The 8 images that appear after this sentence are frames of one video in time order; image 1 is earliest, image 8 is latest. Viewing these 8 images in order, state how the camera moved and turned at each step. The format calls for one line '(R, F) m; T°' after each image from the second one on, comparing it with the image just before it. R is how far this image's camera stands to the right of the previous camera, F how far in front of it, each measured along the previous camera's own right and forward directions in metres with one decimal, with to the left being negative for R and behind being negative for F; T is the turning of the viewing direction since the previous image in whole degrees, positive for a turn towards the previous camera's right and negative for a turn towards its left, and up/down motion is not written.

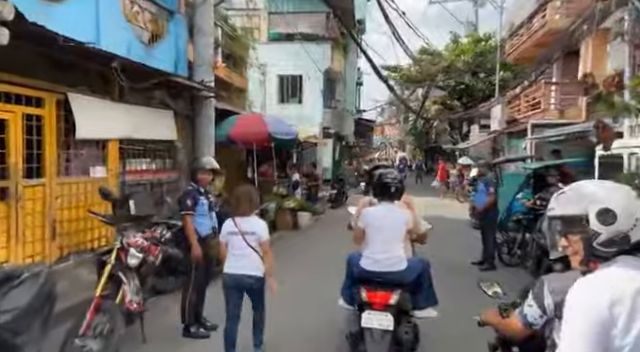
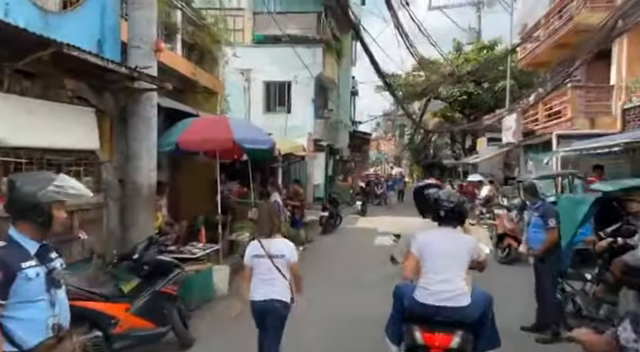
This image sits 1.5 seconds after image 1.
(+0.2, +2.4) m; +1°
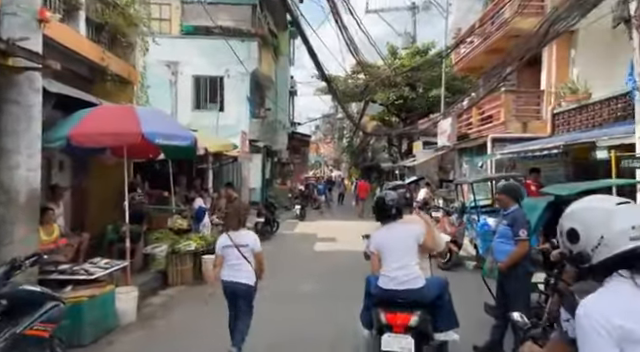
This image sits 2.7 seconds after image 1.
(+0.1, +1.0) m; +7°
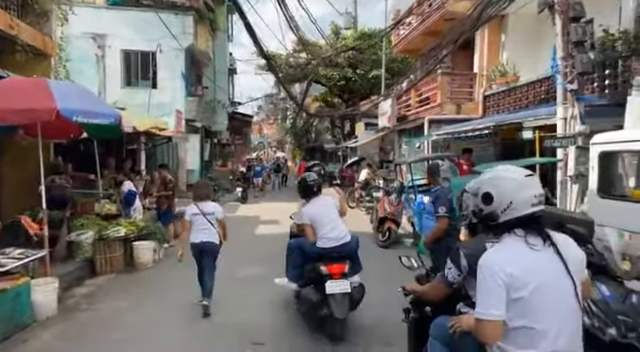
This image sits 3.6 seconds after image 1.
(+0.2, +0.1) m; +6°
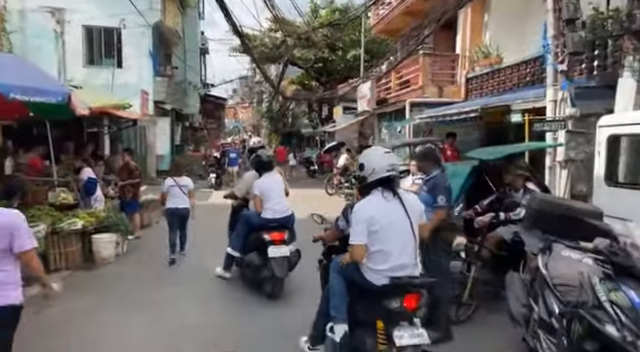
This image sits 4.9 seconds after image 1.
(0.0, +0.6) m; +3°
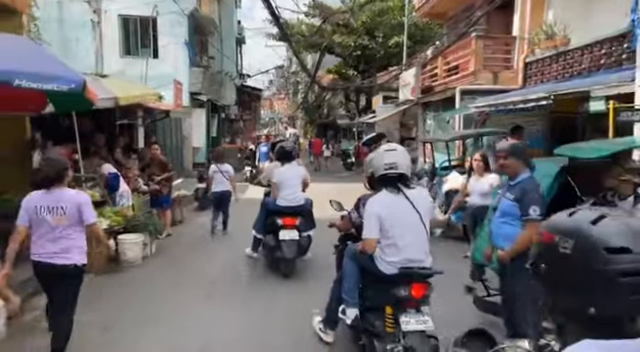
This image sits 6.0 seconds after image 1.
(-0.2, +1.0) m; -4°
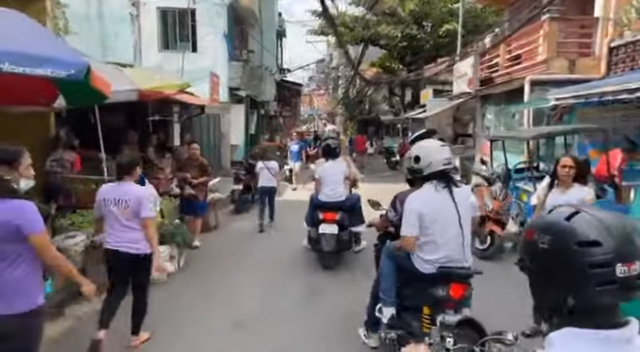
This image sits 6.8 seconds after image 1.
(-0.2, +1.3) m; -4°
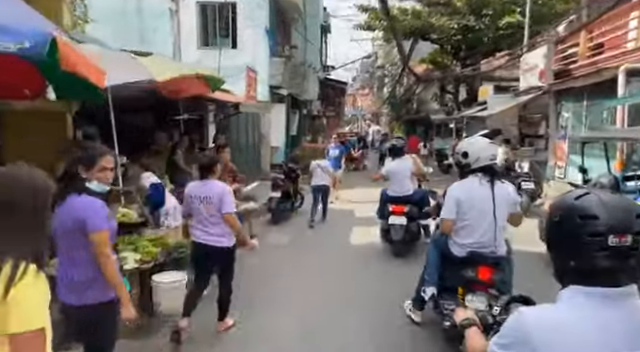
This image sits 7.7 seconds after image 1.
(-0.1, +1.6) m; -5°
